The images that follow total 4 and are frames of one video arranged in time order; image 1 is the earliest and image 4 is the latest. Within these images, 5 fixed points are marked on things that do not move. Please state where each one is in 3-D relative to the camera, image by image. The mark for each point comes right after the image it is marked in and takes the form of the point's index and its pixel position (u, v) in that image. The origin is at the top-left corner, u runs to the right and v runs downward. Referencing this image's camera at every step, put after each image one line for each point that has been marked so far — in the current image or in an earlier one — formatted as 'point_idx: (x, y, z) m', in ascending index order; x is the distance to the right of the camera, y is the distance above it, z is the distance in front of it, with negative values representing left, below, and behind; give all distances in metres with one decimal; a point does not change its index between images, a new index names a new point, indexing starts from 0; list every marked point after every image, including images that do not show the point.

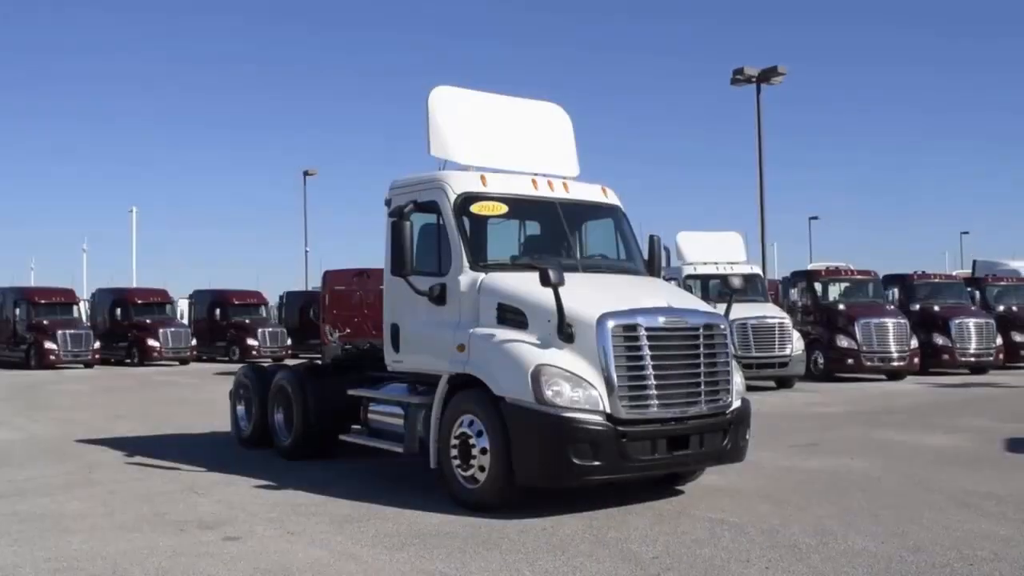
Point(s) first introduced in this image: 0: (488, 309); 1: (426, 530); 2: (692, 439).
0: (-0.2, -0.2, +8.7) m
1: (-0.6, -1.8, +7.8) m
2: (+1.4, -1.2, +8.4) m
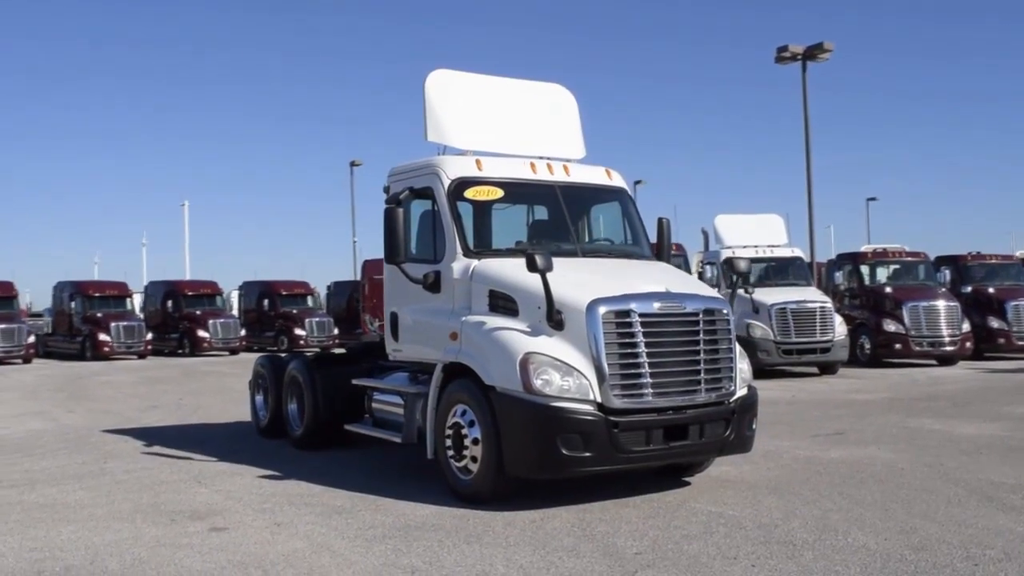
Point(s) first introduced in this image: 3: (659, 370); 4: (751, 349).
0: (-0.3, -0.1, +8.5) m
1: (-0.7, -1.7, +7.6) m
2: (+1.4, -1.1, +8.1) m
3: (+1.1, -0.6, +7.9) m
4: (+4.3, -1.1, +19.1) m
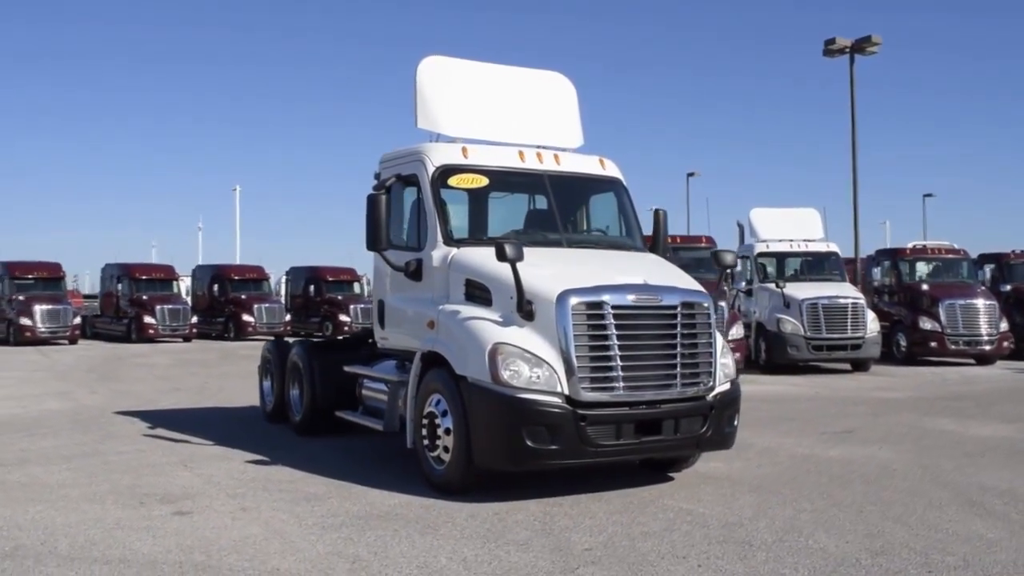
0: (-0.4, 0.0, +8.4) m
1: (-1.0, -1.6, +7.6) m
2: (+1.1, -1.0, +7.9) m
3: (+0.9, -0.6, +7.7) m
4: (+4.8, -1.0, +18.7) m
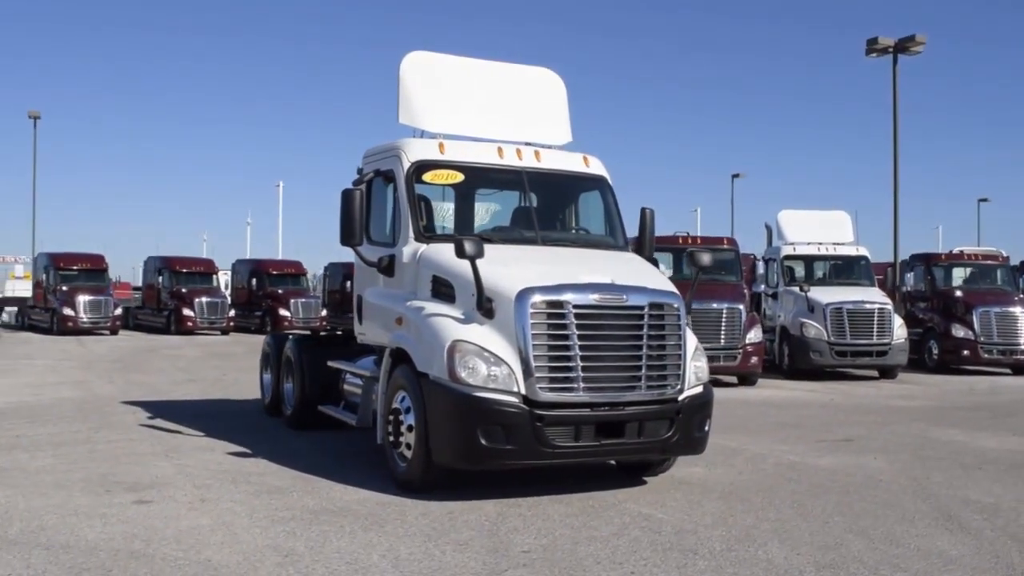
0: (-0.7, +0.1, +8.3) m
1: (-1.3, -1.6, +7.5) m
2: (+0.9, -1.0, +7.8) m
3: (+0.6, -0.5, +7.6) m
4: (+5.1, -1.1, +18.4) m
